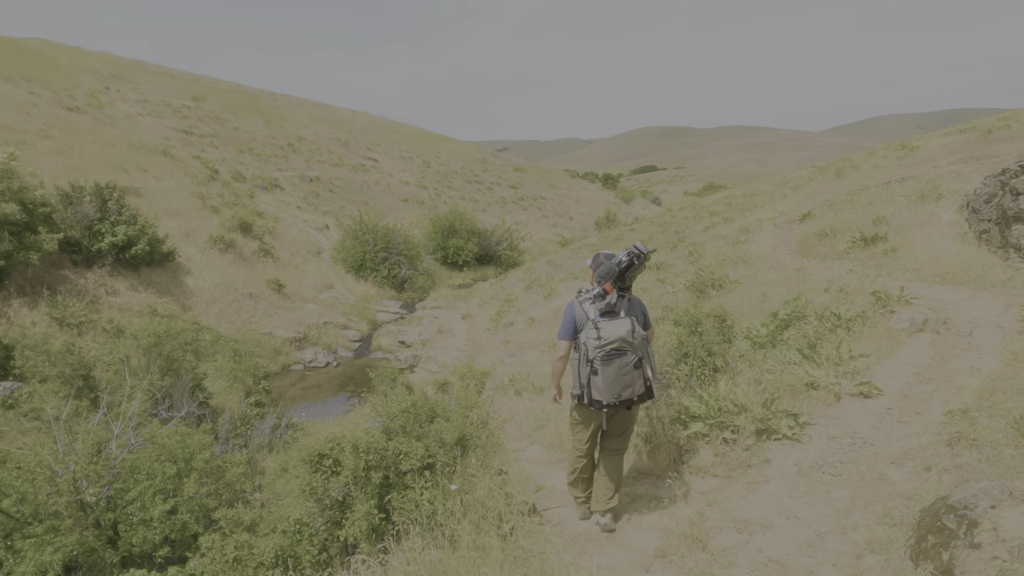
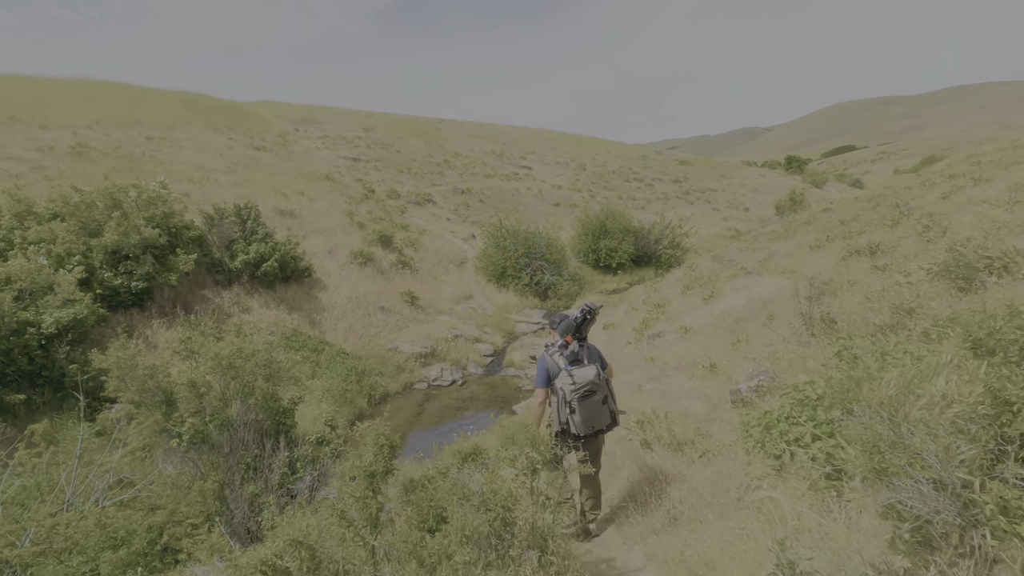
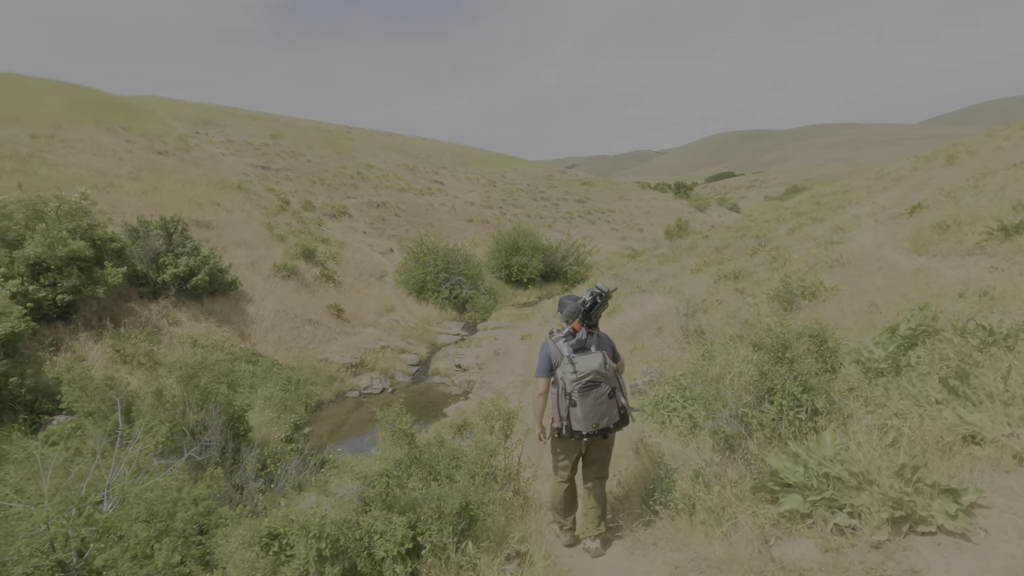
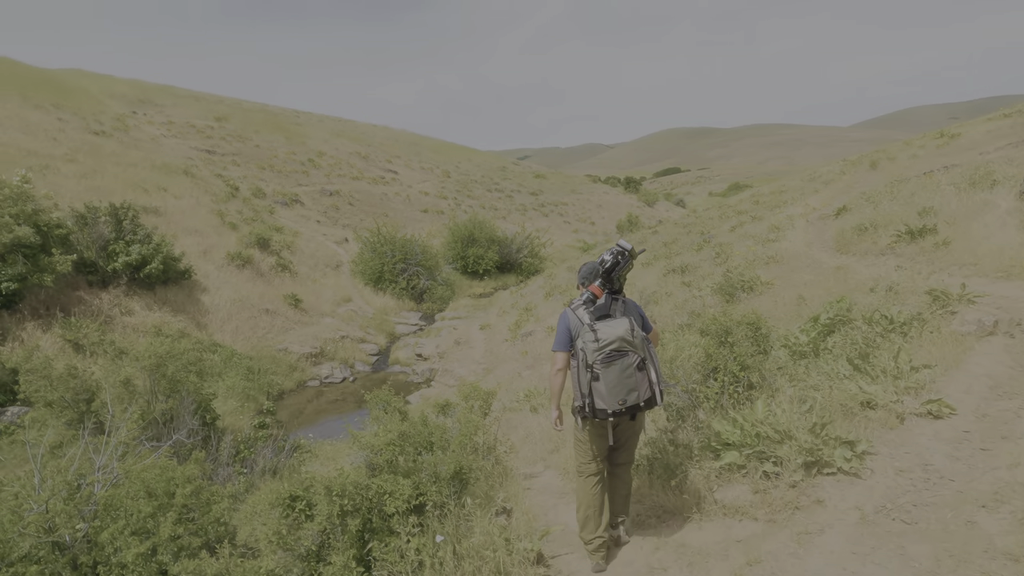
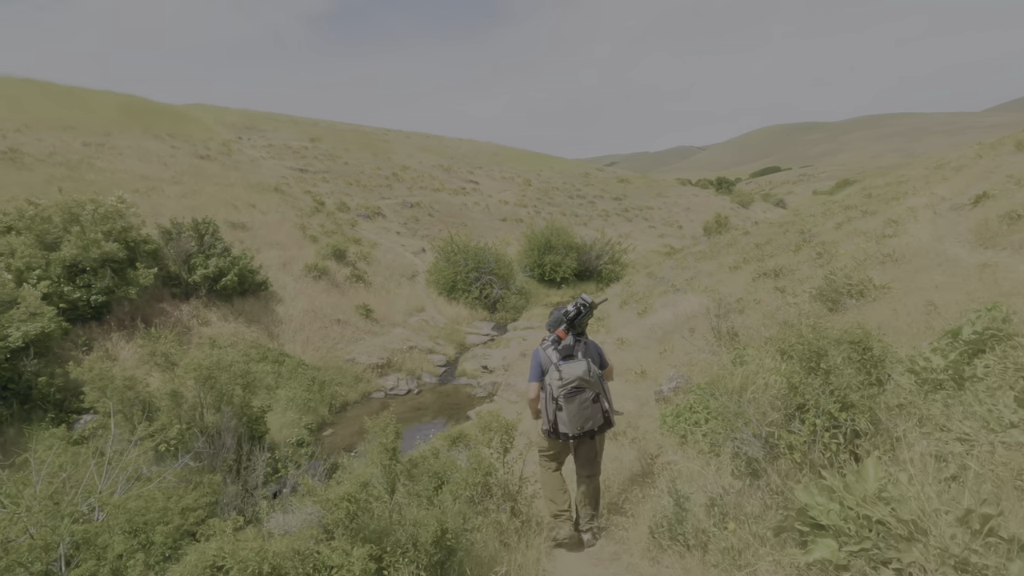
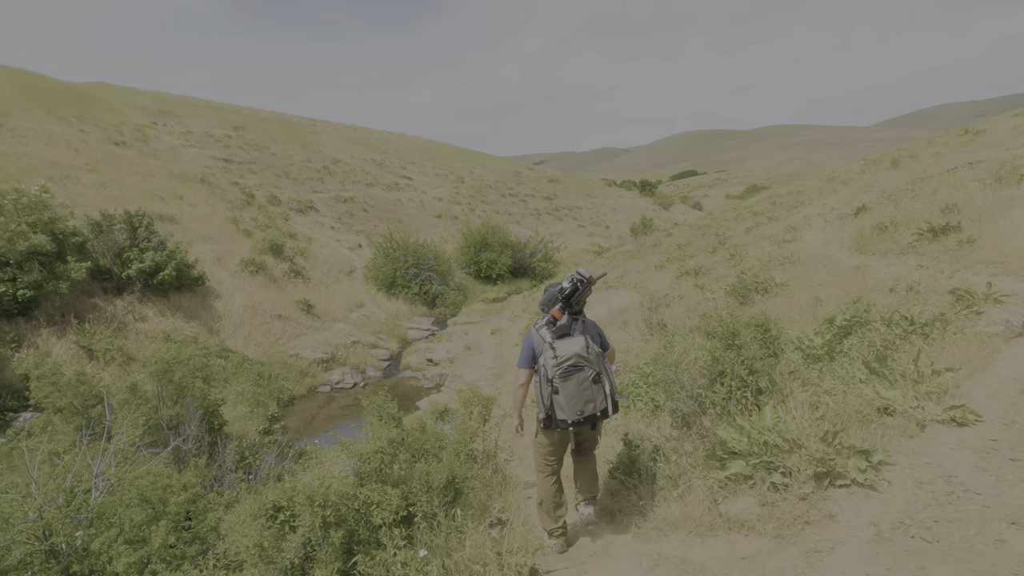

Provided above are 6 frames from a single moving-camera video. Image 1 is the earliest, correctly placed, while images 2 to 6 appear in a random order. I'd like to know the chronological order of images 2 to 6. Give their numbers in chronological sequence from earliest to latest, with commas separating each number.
4, 6, 3, 5, 2
